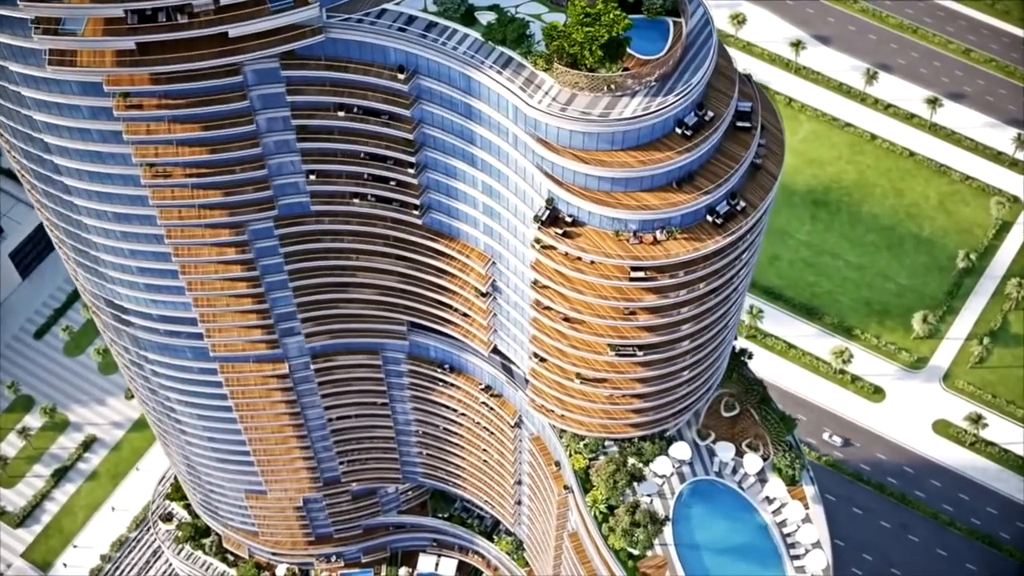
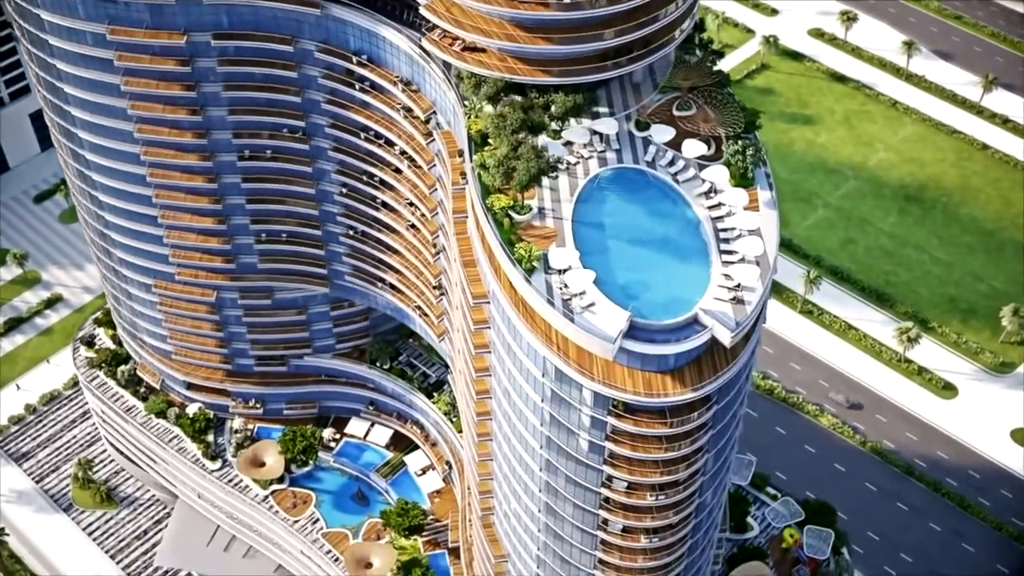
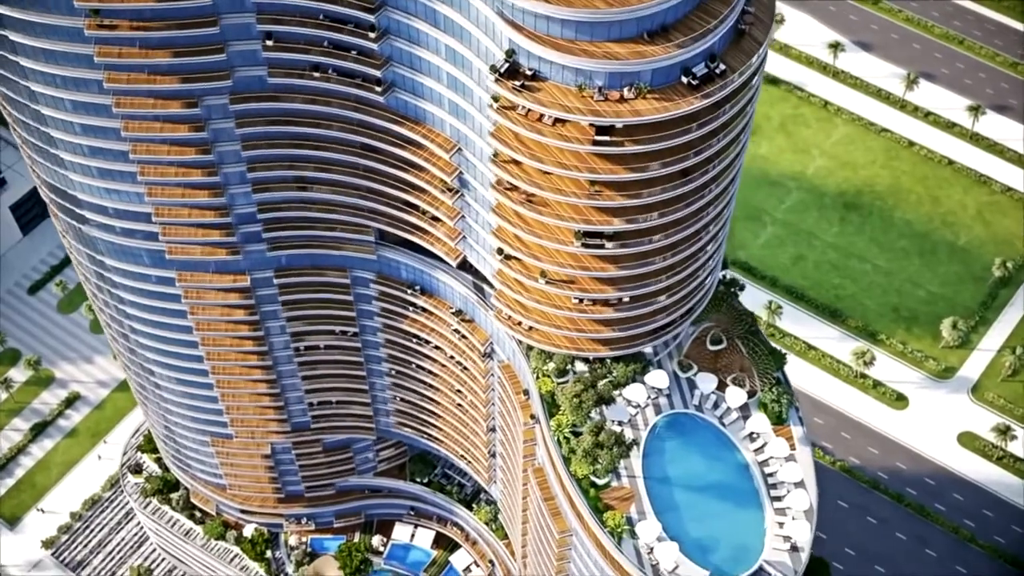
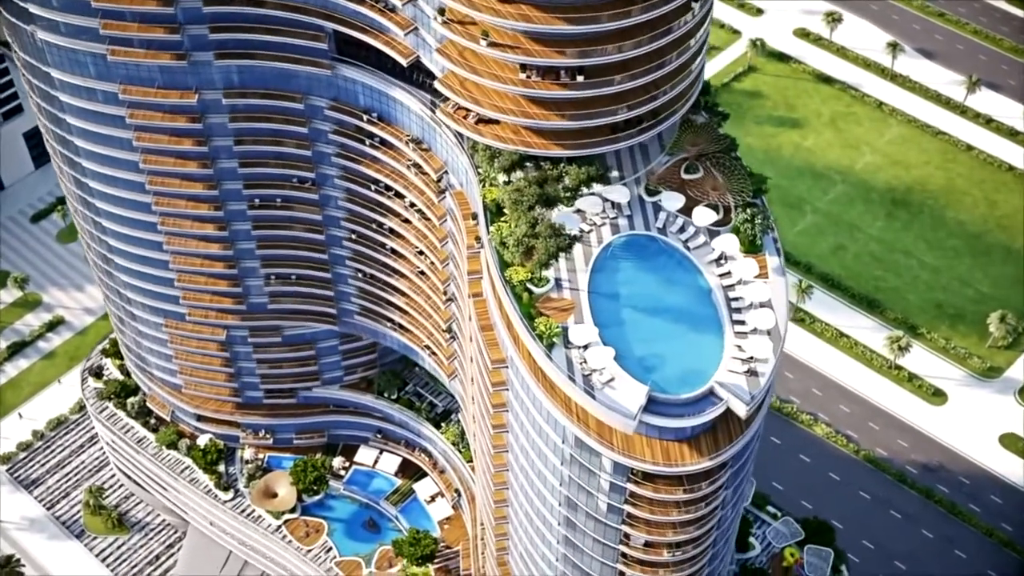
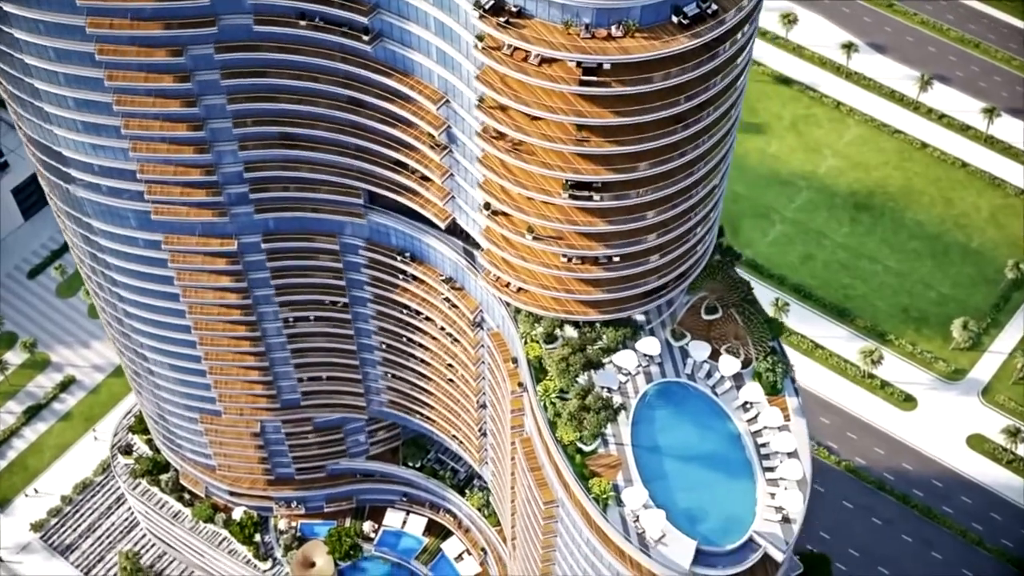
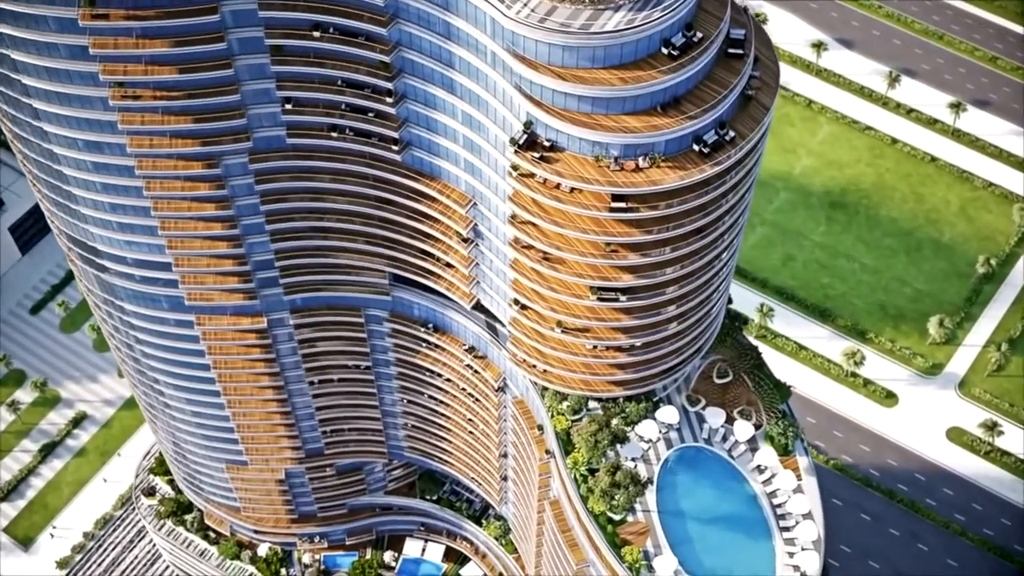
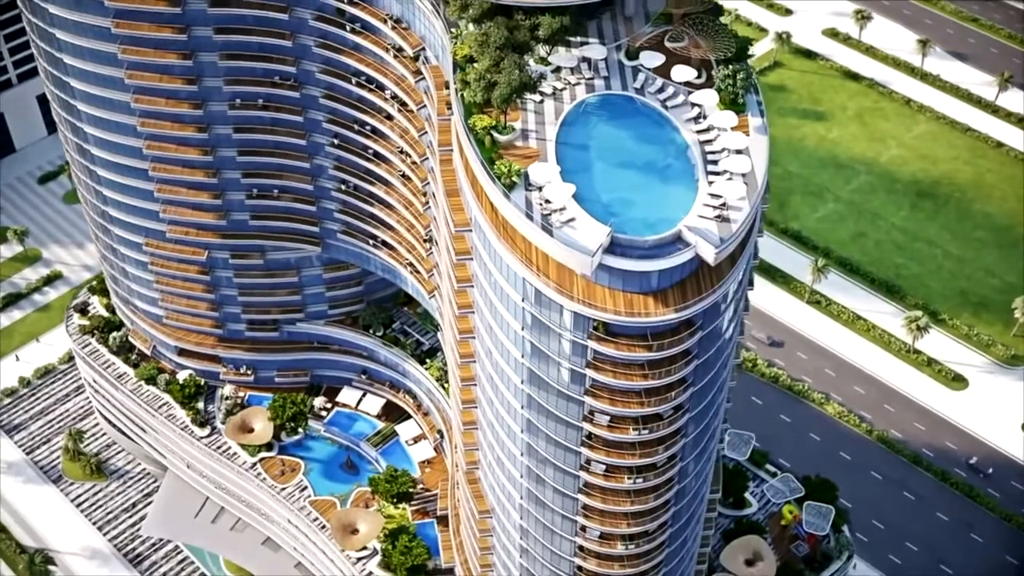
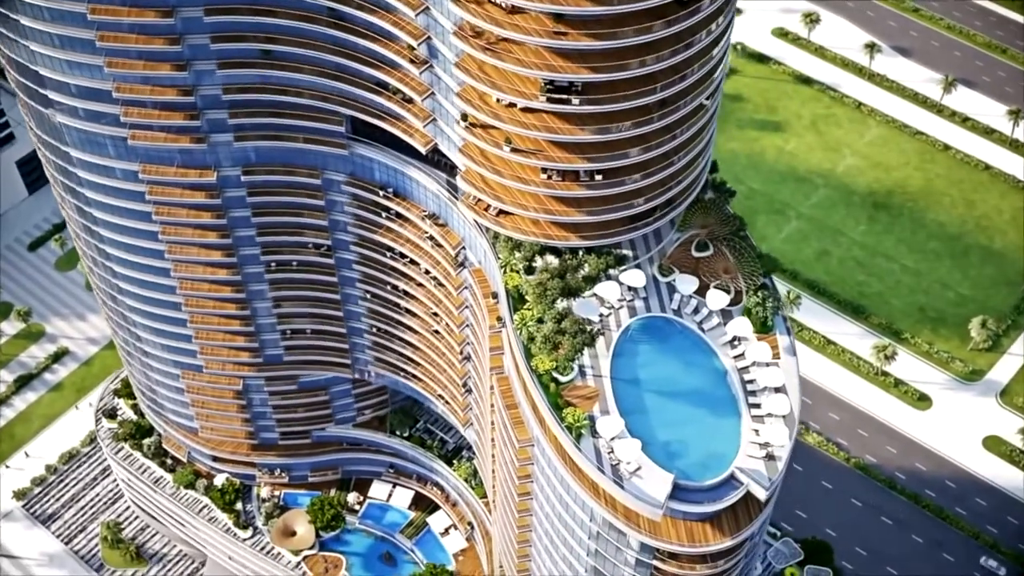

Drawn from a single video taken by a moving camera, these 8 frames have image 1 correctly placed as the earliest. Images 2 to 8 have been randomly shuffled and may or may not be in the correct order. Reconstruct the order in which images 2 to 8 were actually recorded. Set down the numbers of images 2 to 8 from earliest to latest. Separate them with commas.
6, 3, 5, 8, 4, 2, 7
